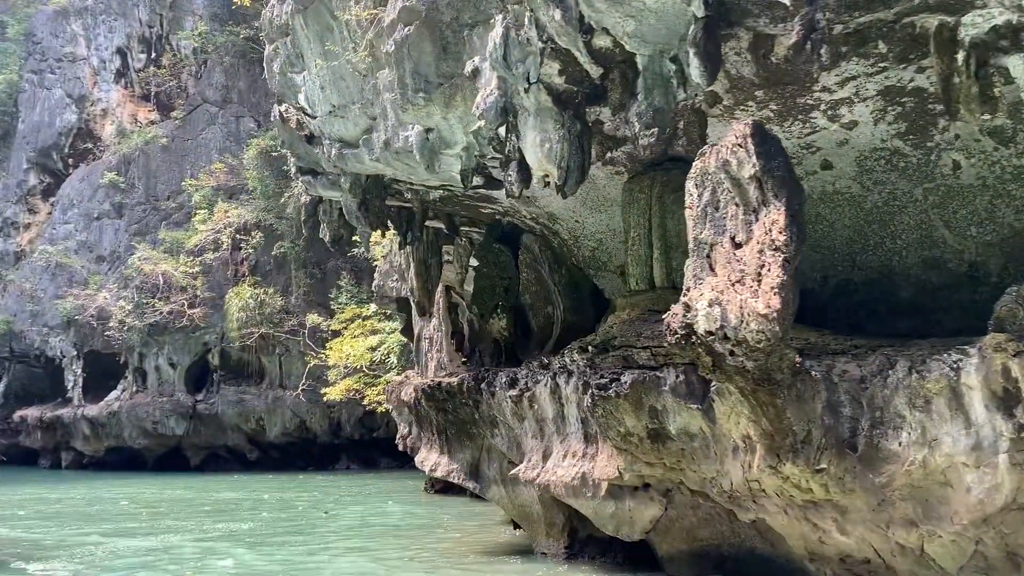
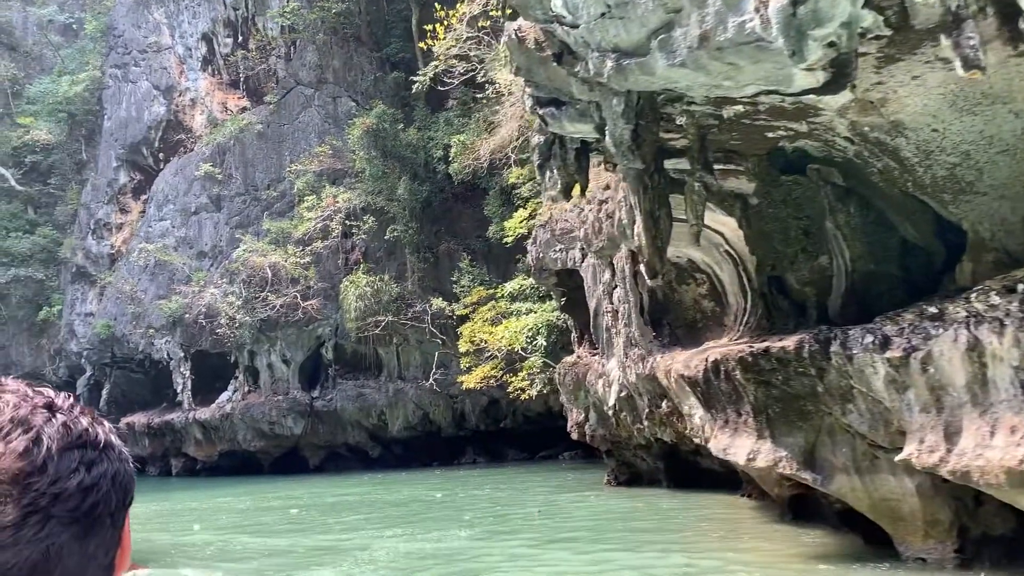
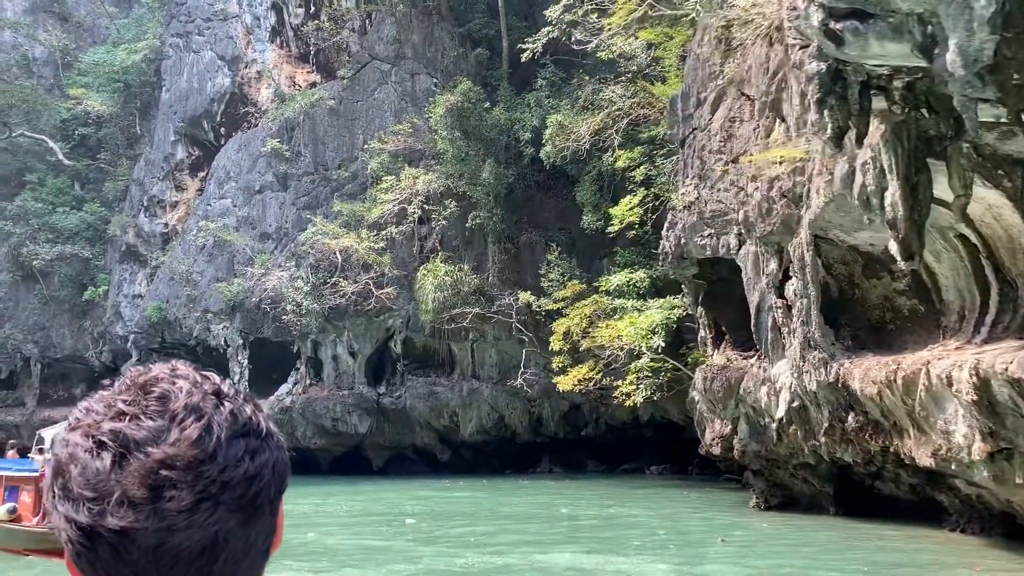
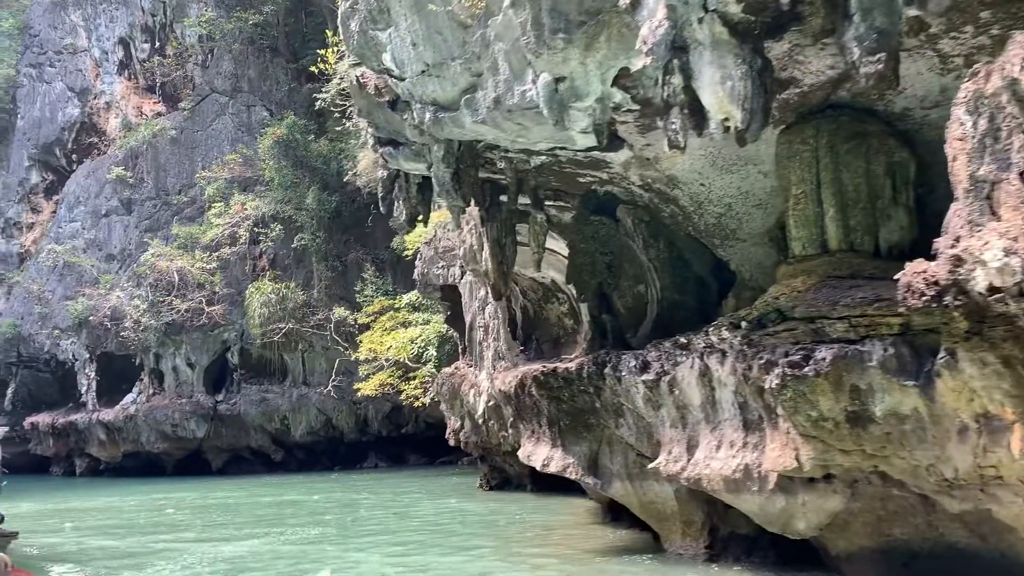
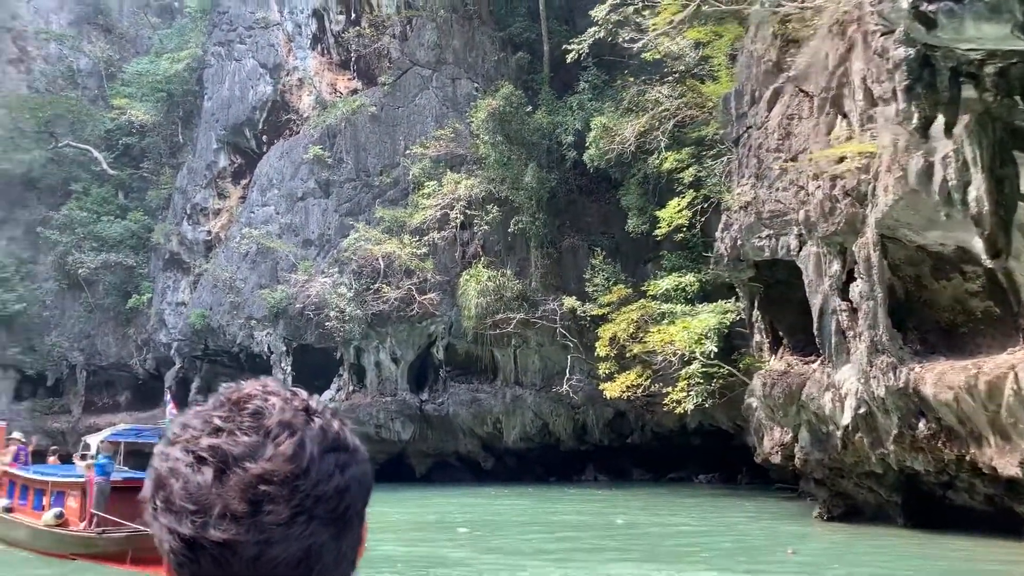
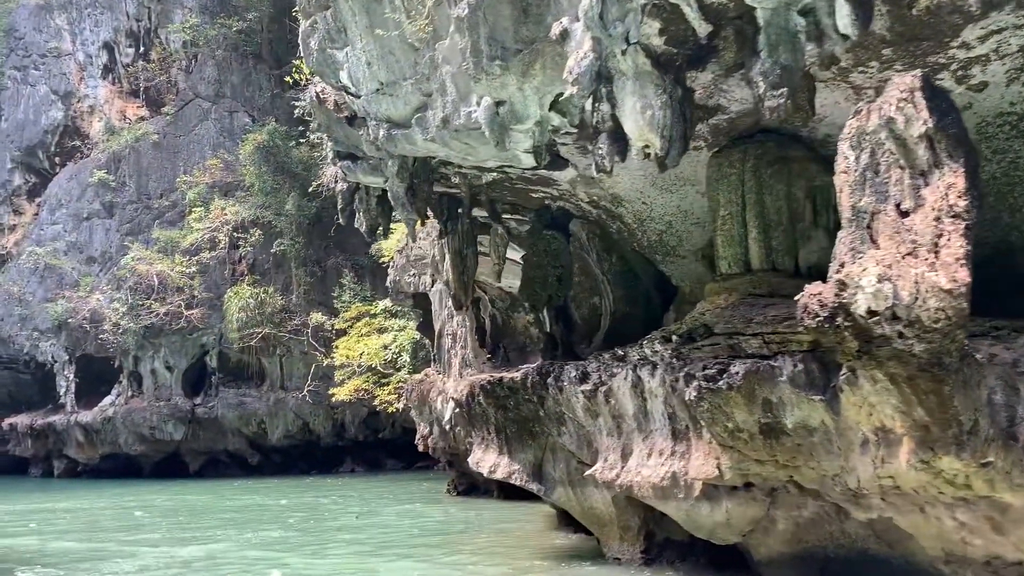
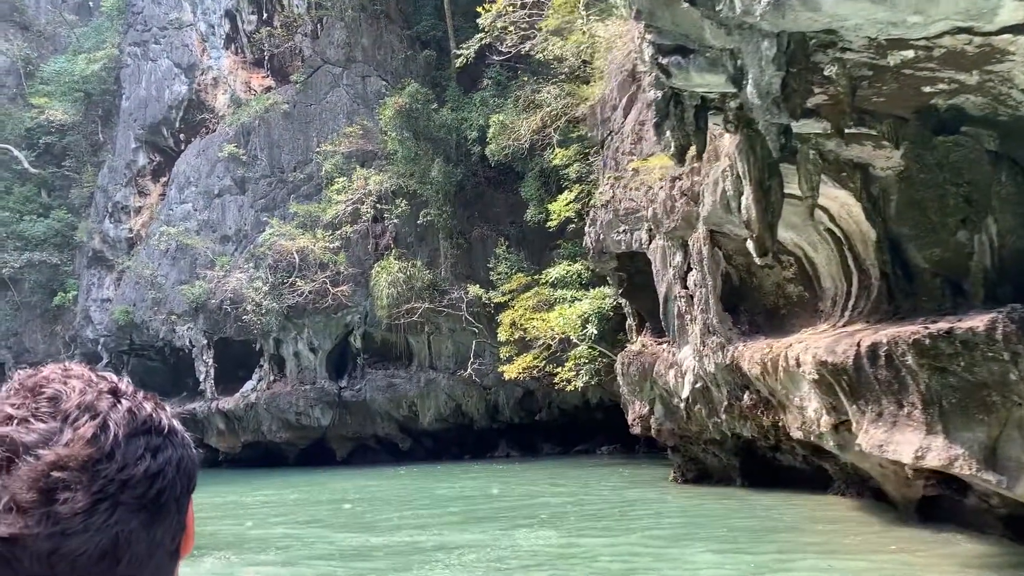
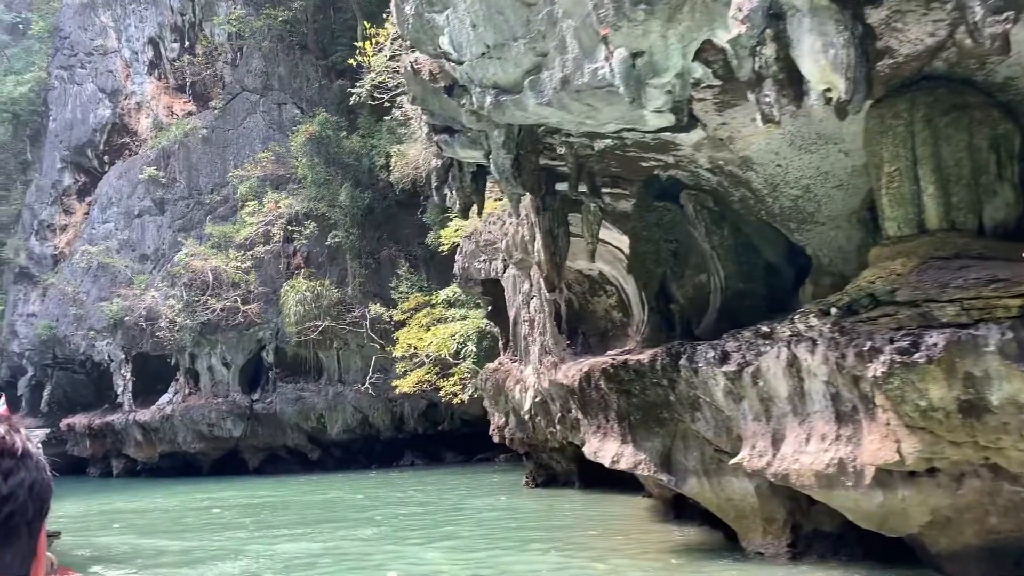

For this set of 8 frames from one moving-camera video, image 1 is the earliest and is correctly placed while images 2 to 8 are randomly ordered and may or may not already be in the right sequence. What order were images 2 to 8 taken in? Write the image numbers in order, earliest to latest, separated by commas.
6, 4, 8, 2, 7, 3, 5
